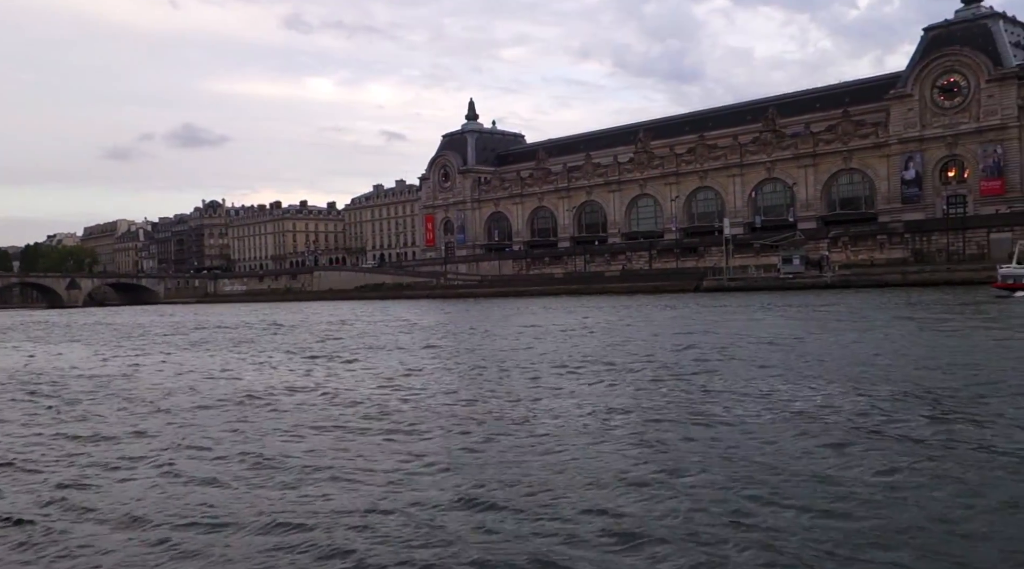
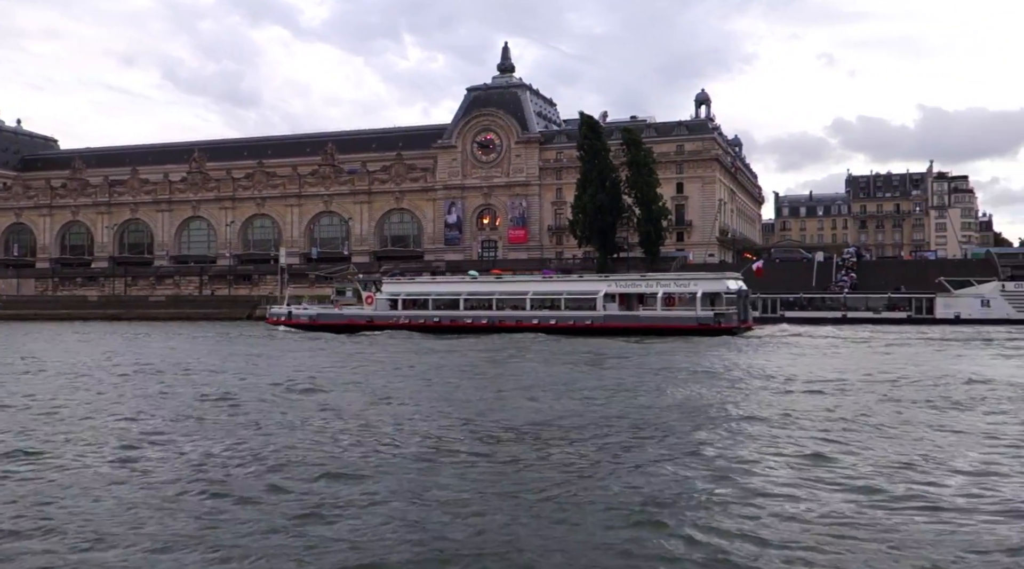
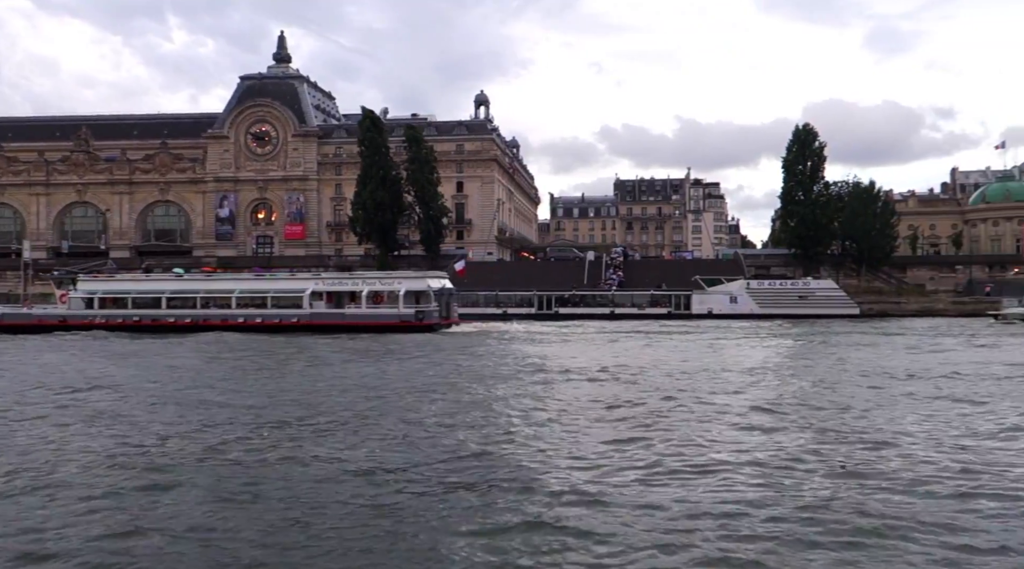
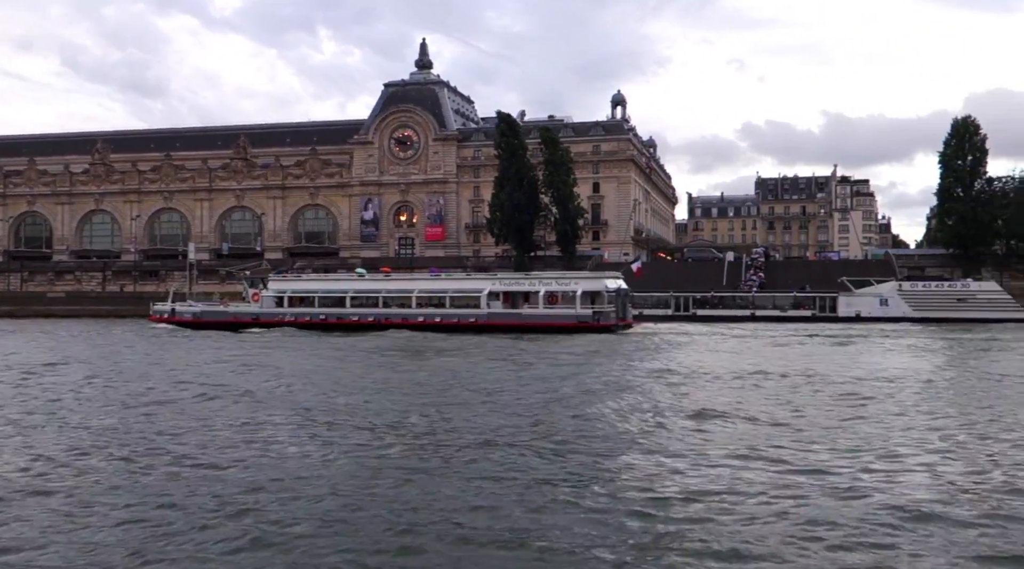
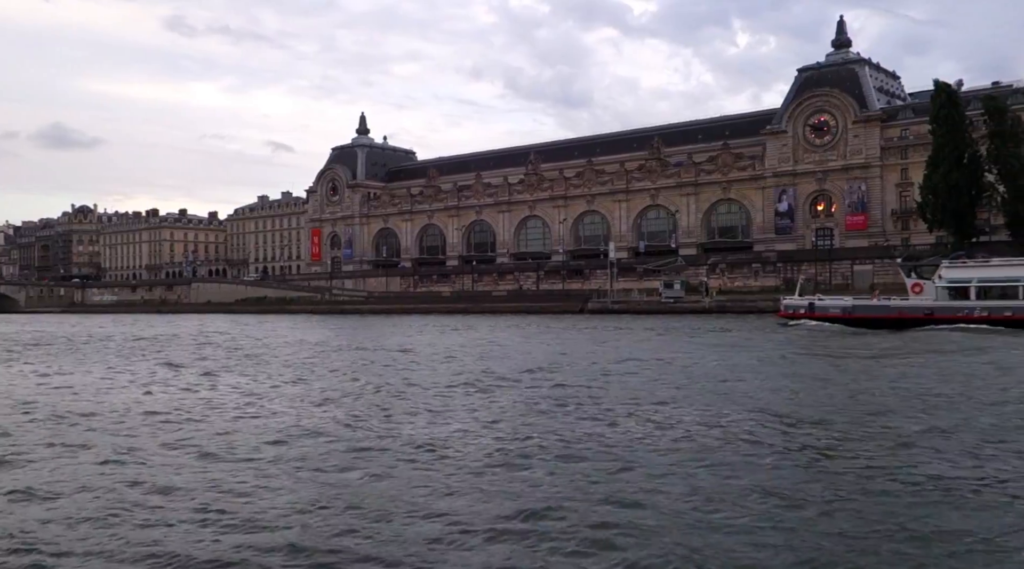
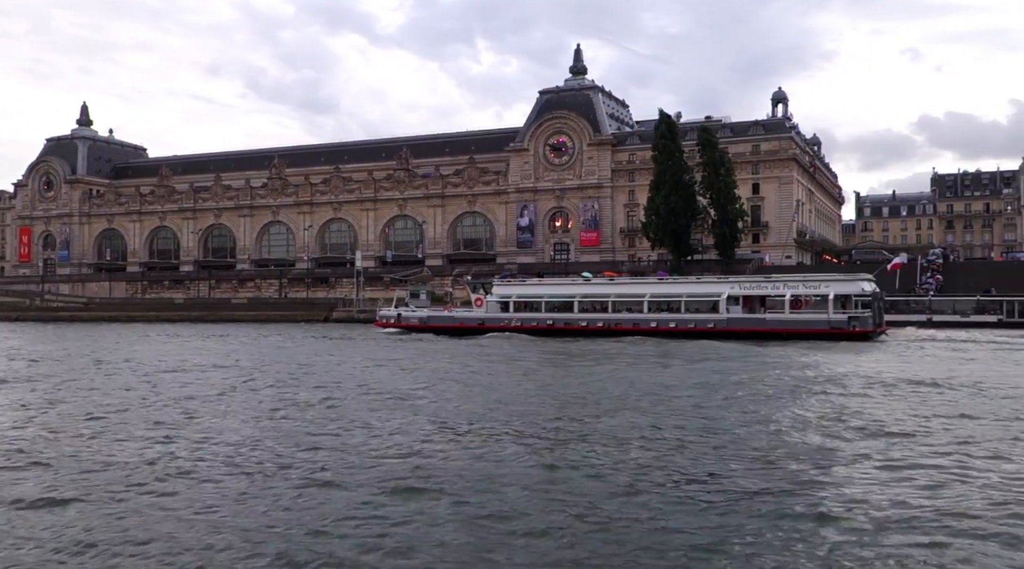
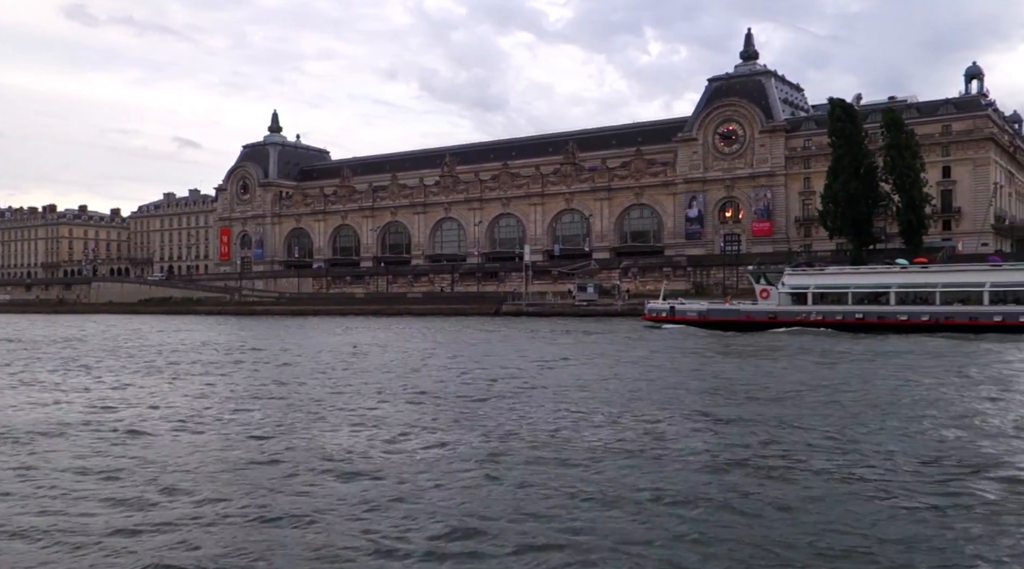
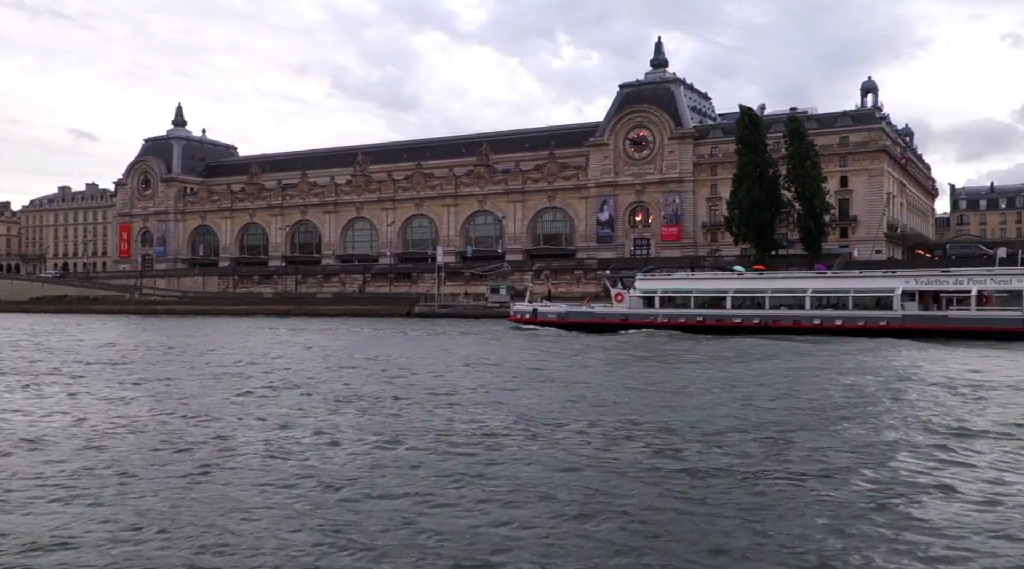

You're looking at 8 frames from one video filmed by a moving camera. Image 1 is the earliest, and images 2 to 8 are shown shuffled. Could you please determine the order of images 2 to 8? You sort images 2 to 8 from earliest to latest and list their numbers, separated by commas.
5, 7, 8, 6, 2, 4, 3
